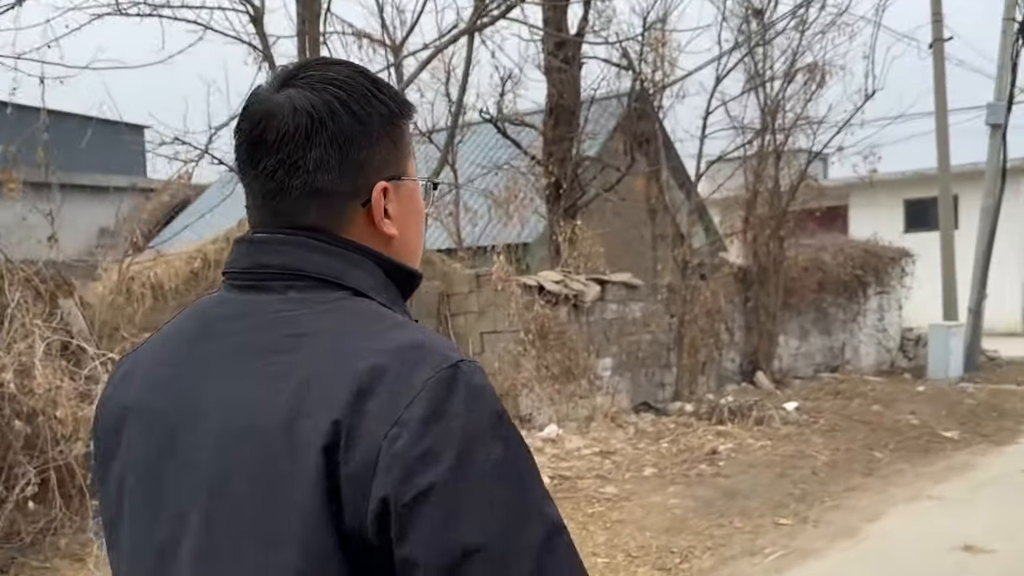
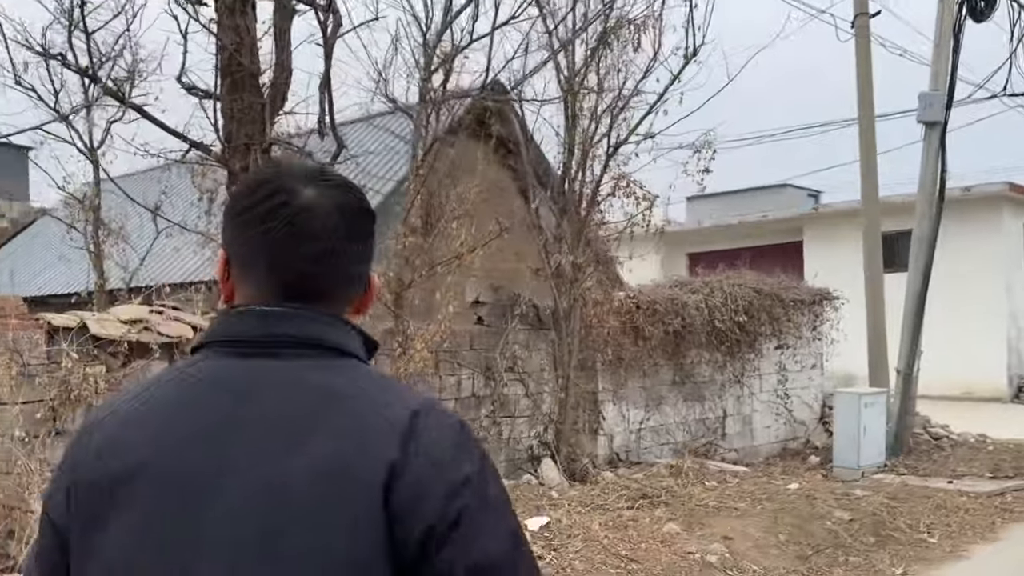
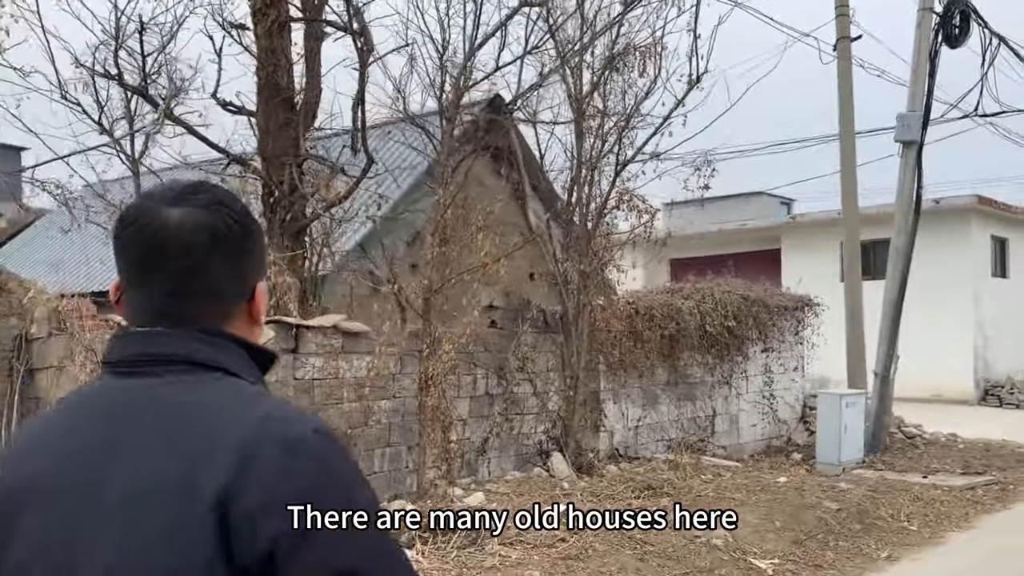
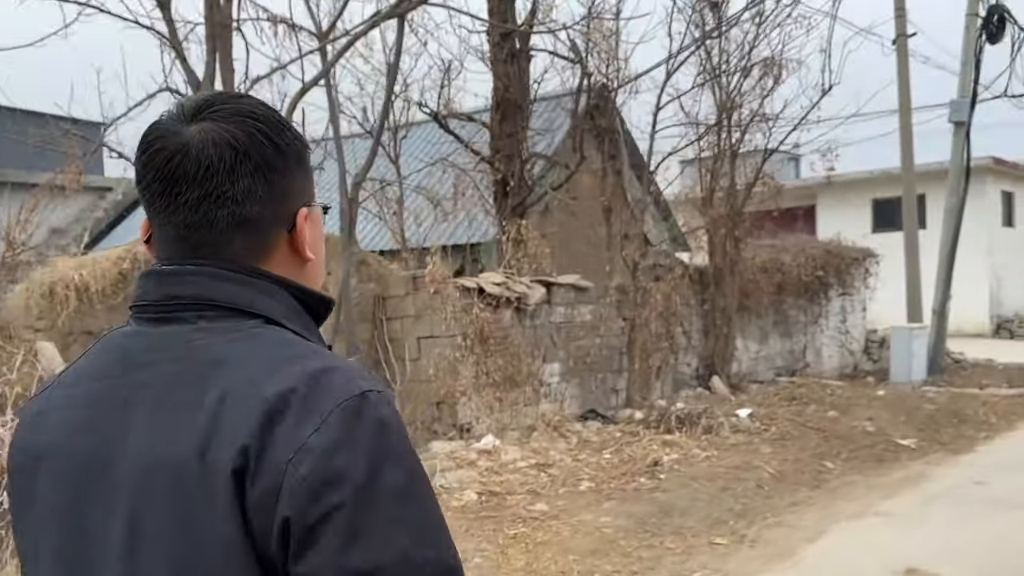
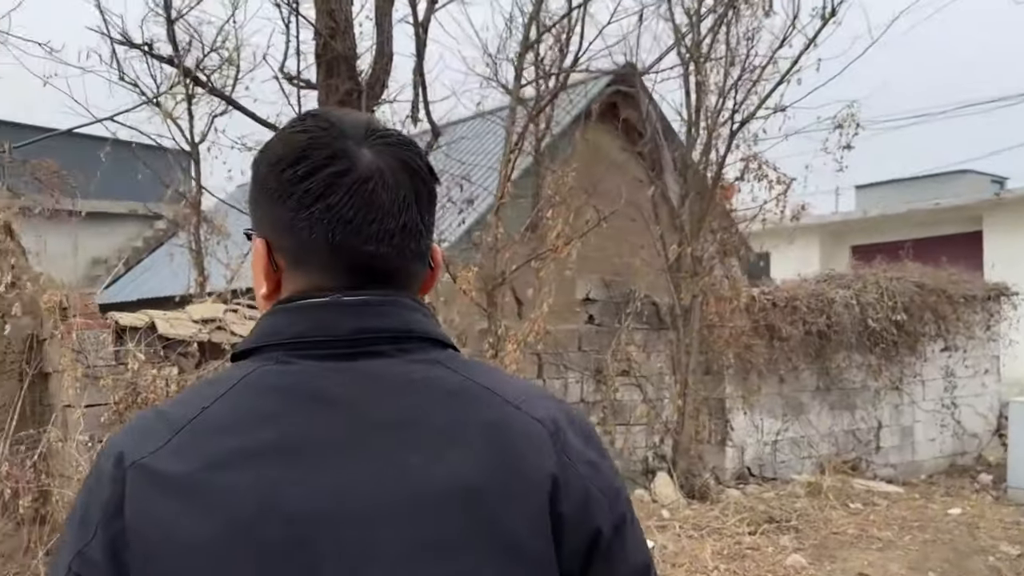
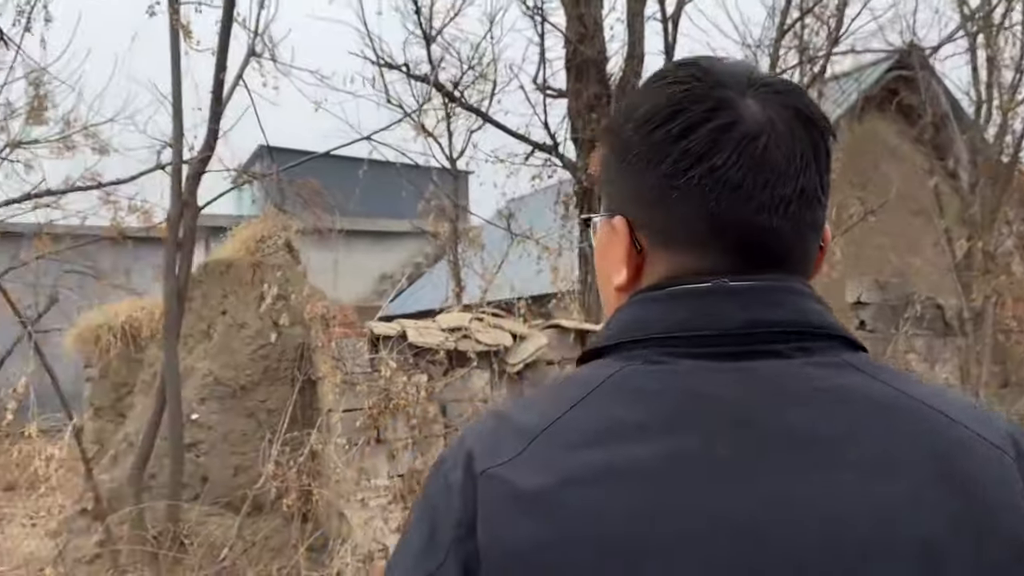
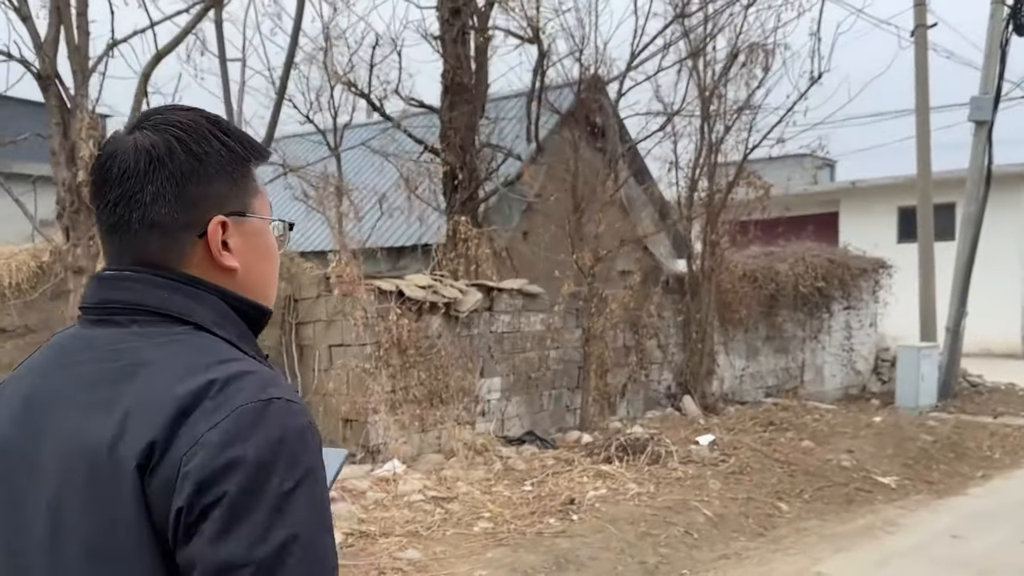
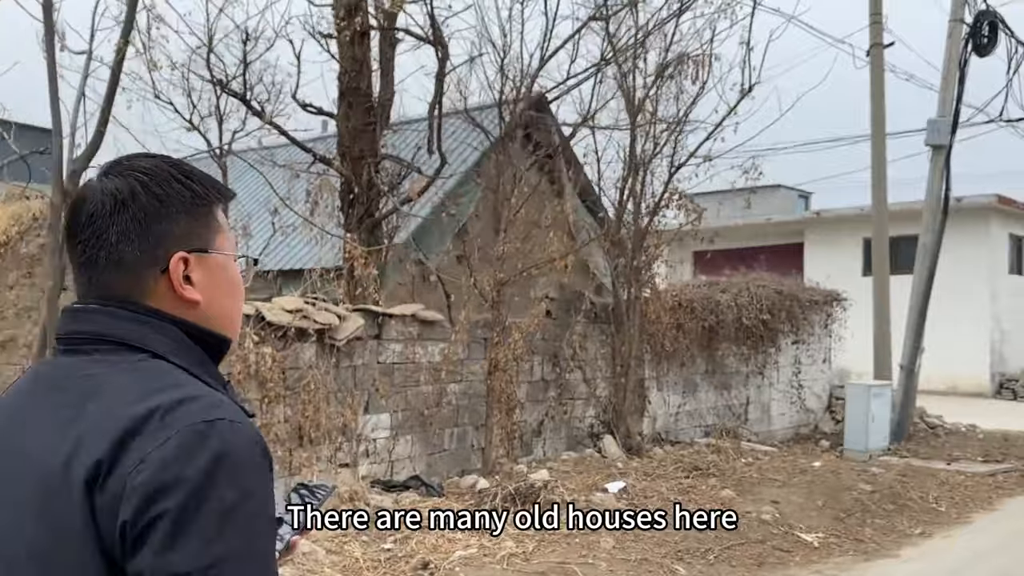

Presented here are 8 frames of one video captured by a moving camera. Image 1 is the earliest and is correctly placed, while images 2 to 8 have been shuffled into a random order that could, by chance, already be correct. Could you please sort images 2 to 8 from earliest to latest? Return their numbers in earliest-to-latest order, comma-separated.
4, 7, 8, 3, 2, 5, 6
